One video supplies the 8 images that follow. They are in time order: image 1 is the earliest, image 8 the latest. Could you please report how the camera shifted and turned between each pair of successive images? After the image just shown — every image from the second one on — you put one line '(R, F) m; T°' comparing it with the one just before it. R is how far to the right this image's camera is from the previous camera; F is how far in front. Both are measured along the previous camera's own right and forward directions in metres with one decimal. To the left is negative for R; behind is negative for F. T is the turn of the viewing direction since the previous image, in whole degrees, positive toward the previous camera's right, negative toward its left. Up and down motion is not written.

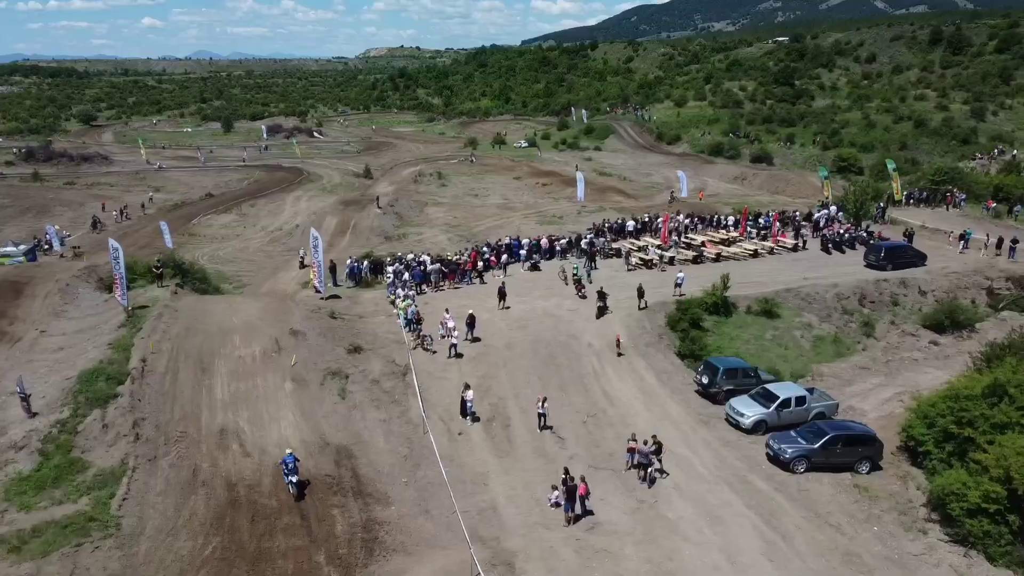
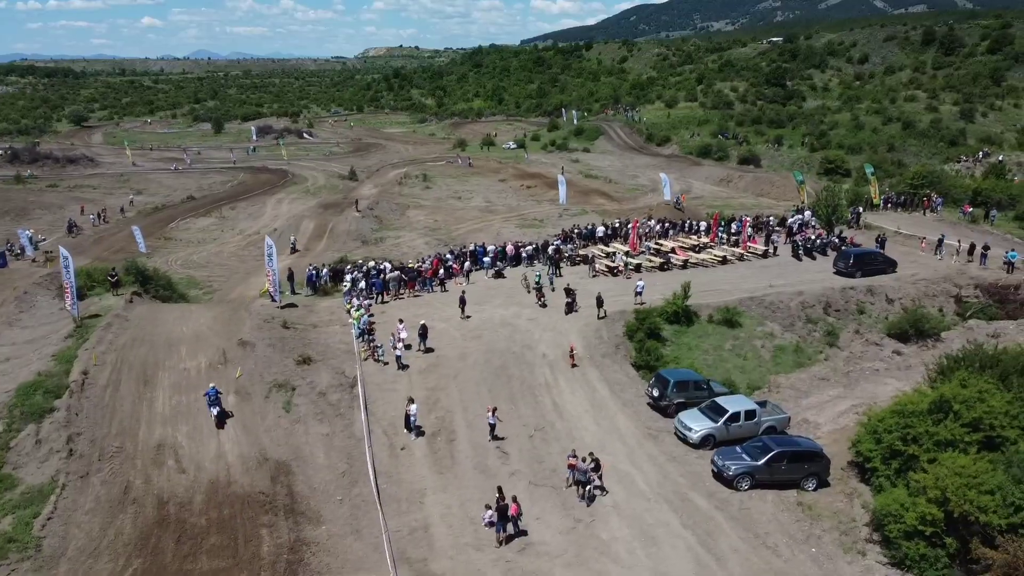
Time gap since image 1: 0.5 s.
(+1.2, +0.3) m; 0°
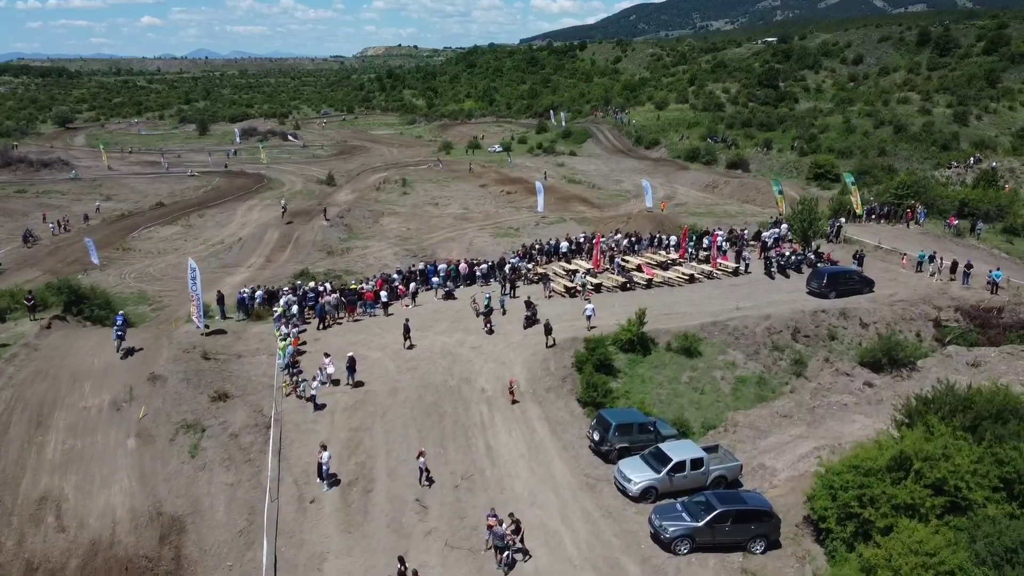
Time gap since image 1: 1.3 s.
(+1.5, +1.7) m; 0°
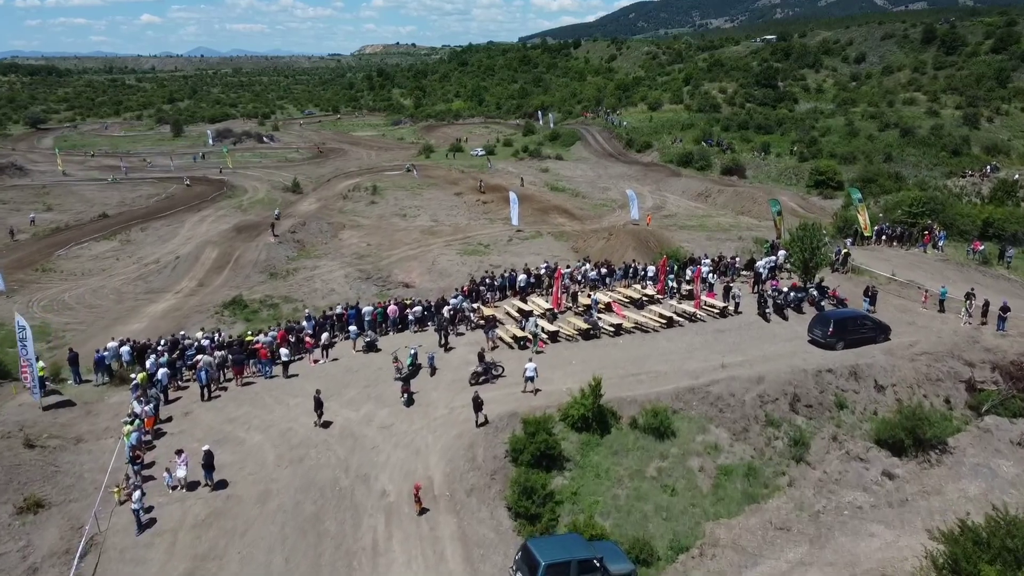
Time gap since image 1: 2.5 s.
(+1.6, +4.7) m; 0°
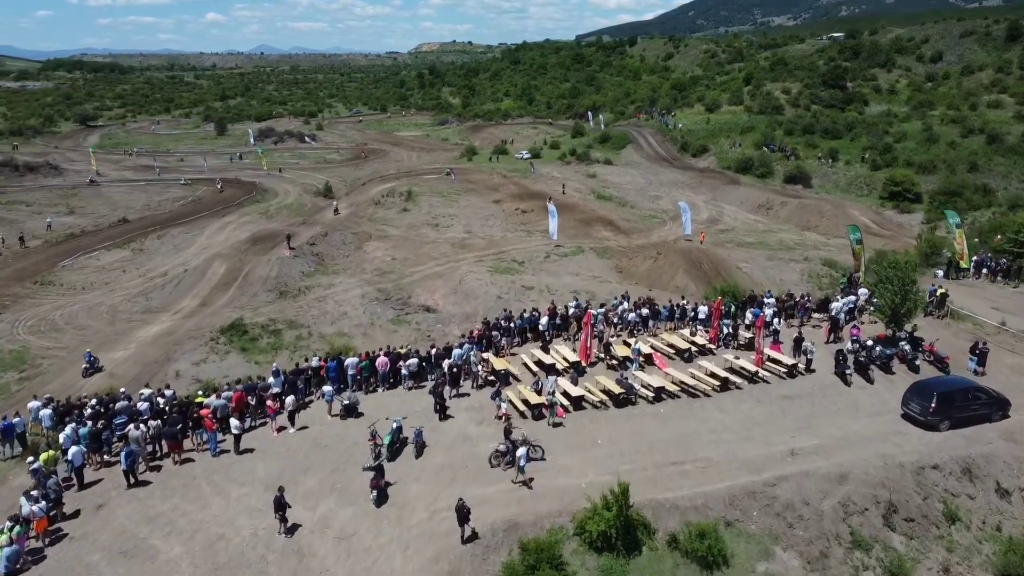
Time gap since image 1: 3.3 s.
(+0.8, +4.2) m; -4°
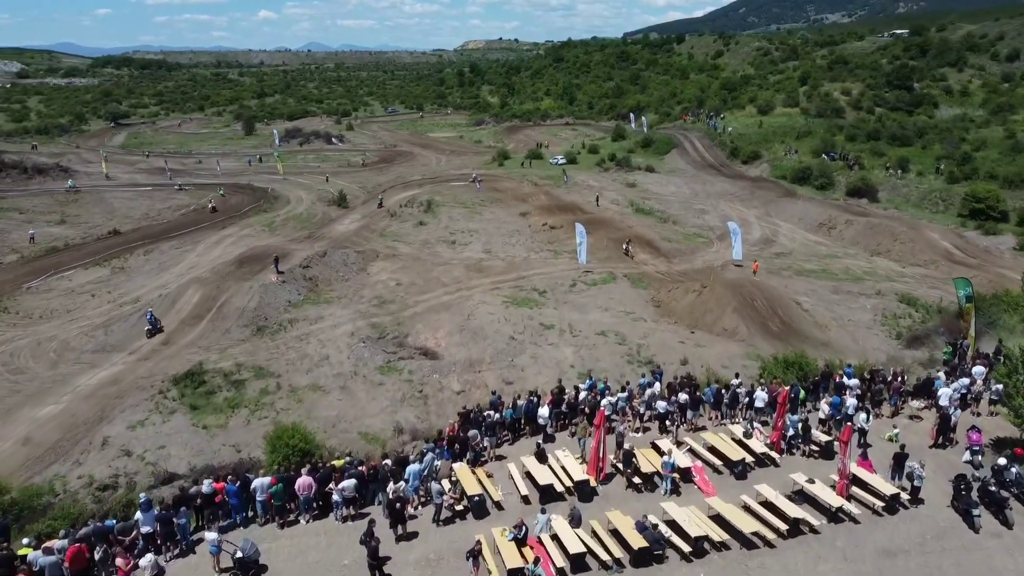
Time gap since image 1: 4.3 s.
(+1.0, +5.5) m; -3°
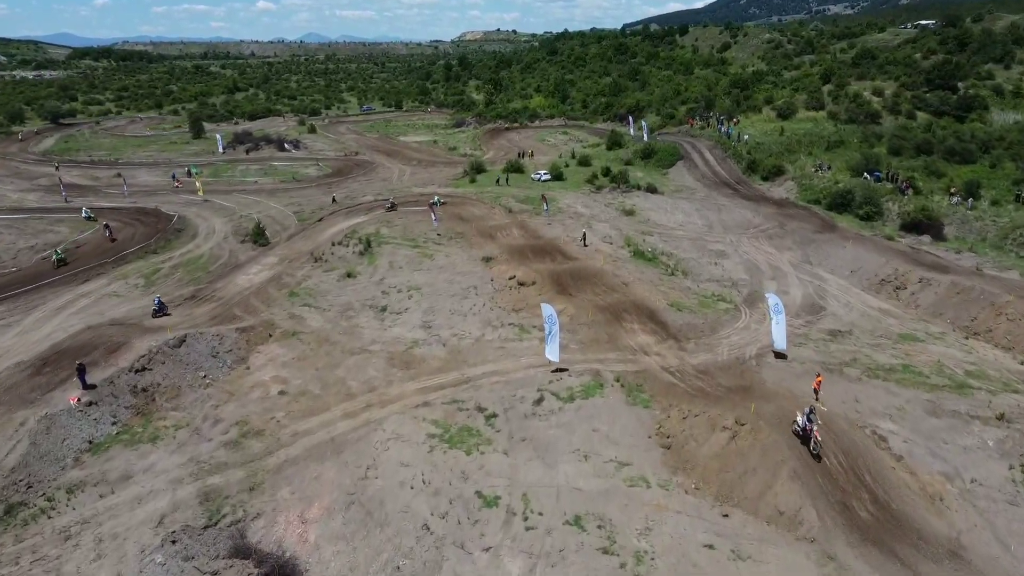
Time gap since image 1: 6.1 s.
(+1.9, +12.2) m; 0°
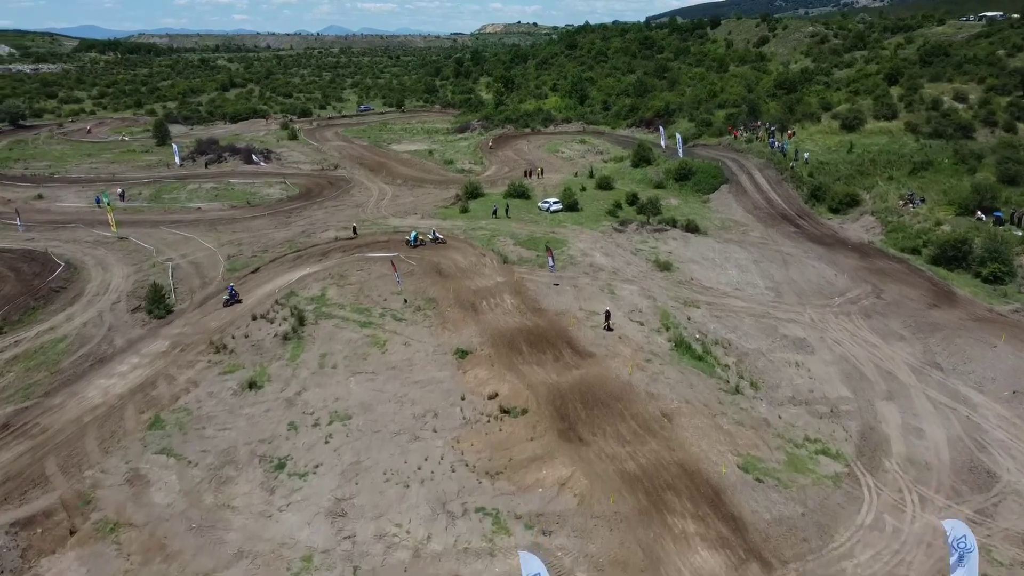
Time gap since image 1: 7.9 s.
(+1.1, +12.5) m; -1°
